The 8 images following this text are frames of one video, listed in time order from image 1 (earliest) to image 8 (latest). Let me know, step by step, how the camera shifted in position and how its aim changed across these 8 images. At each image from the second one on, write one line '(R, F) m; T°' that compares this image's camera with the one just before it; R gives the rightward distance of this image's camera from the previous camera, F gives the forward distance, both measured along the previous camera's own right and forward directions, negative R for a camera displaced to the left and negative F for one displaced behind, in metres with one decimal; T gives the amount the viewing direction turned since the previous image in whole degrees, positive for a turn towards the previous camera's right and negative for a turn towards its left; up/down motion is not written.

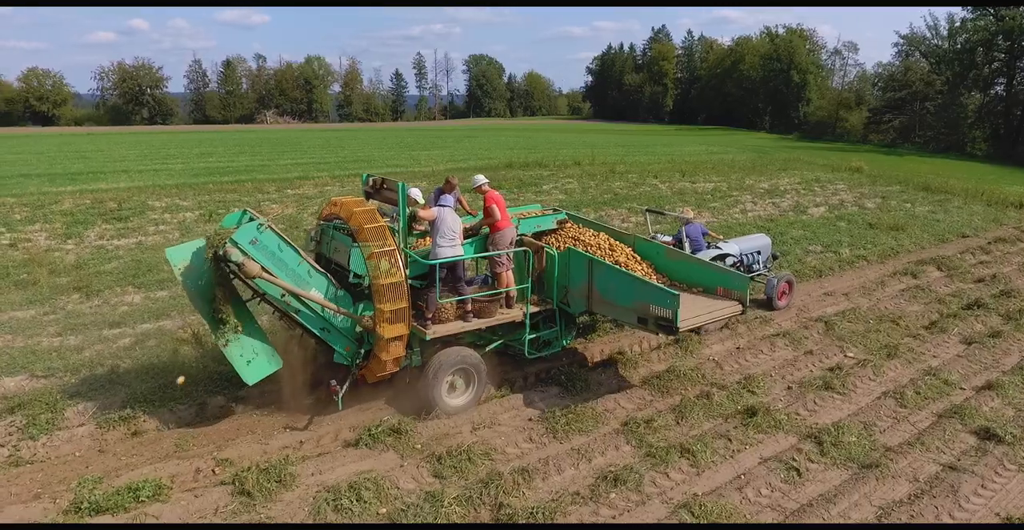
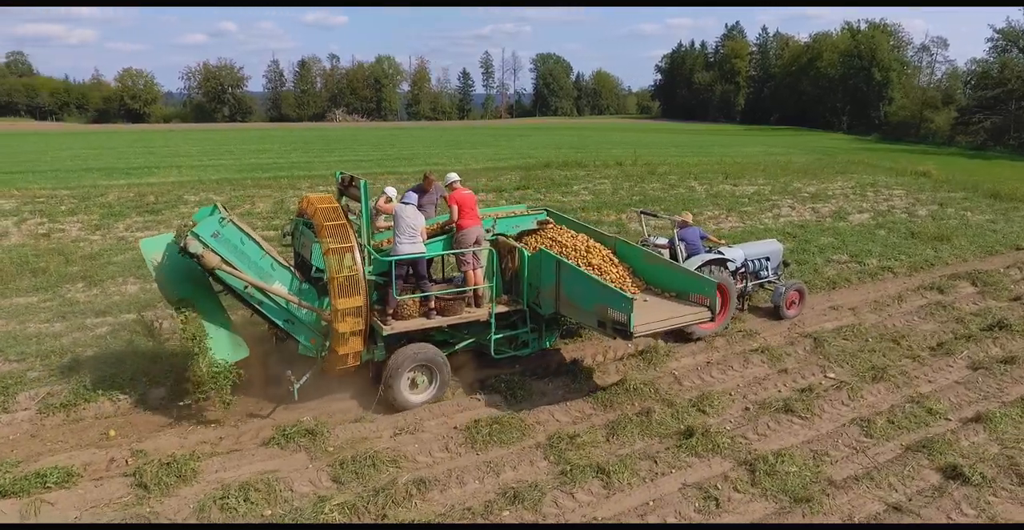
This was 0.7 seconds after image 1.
(+1.2, +0.2) m; -6°
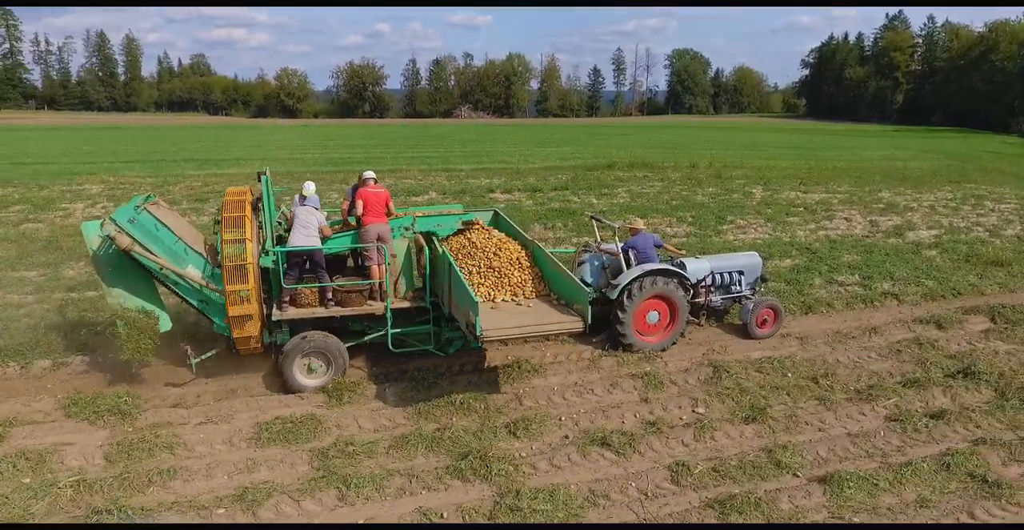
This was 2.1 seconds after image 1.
(+2.8, +0.5) m; -12°
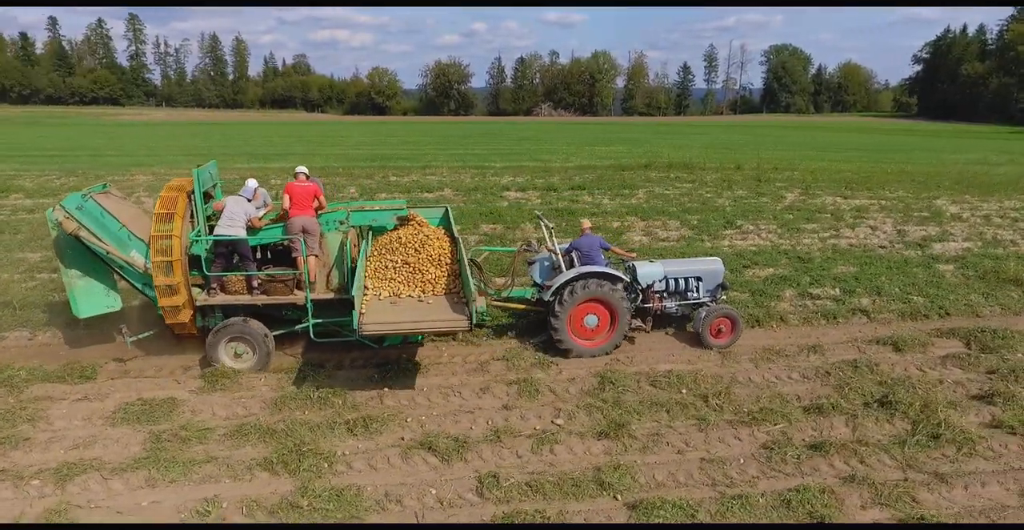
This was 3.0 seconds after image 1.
(+2.1, +0.3) m; -8°
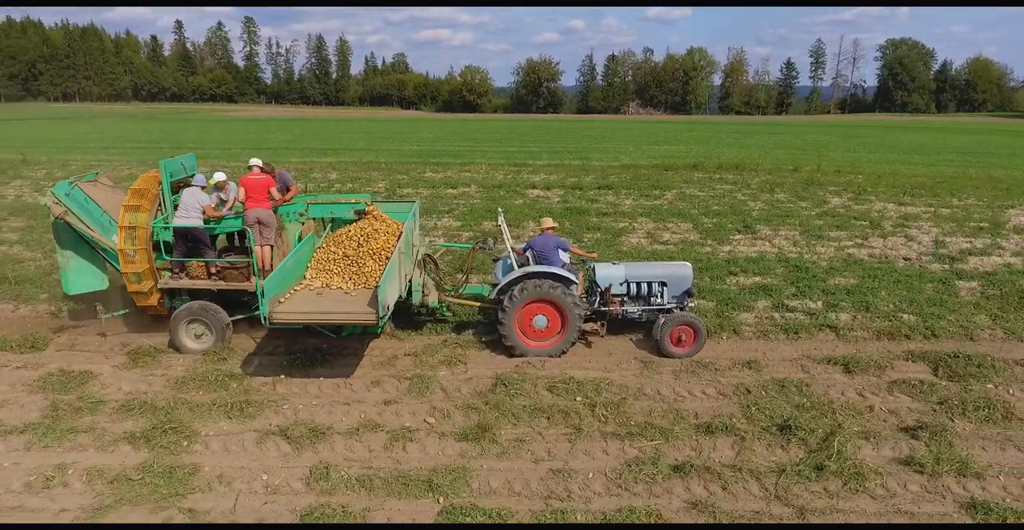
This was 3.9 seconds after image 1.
(+1.9, +0.2) m; -8°
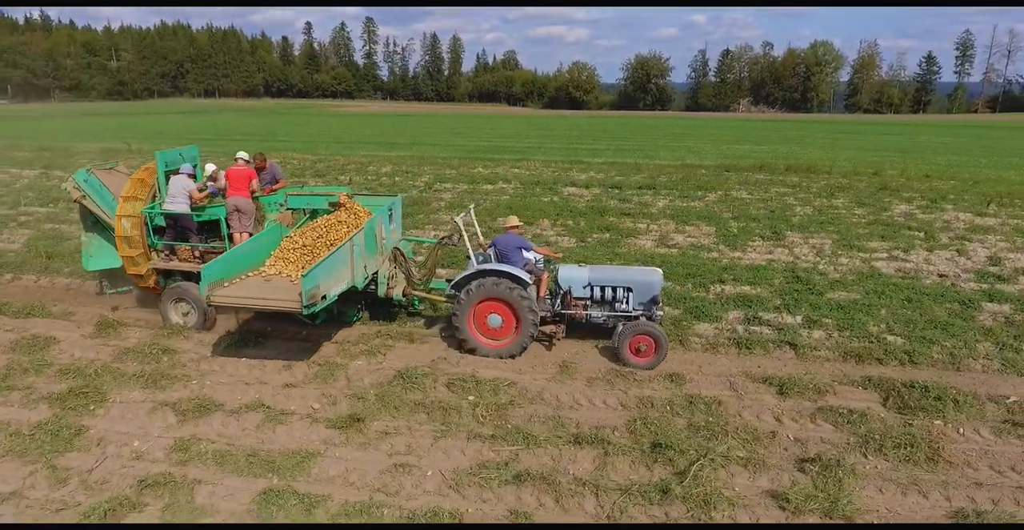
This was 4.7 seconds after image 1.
(+2.0, +0.2) m; -10°
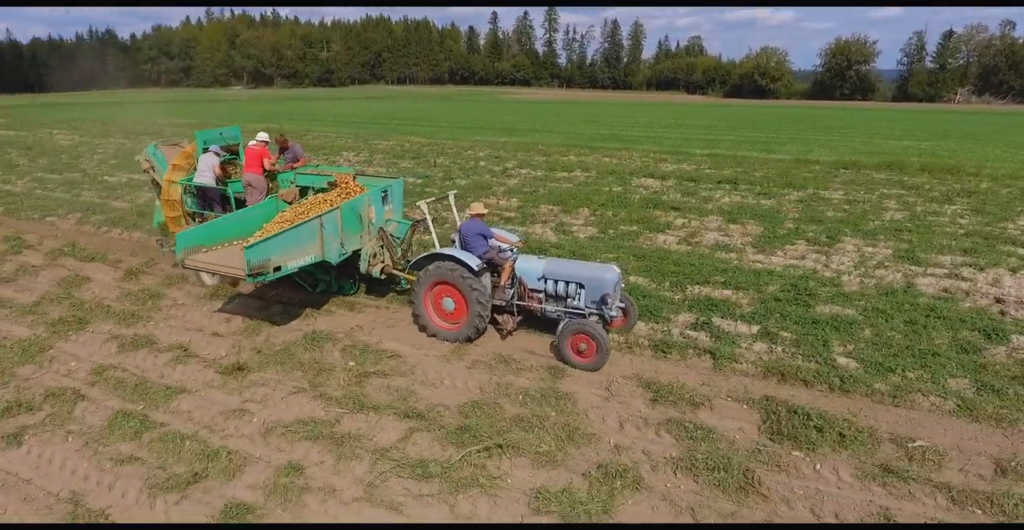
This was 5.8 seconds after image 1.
(+2.9, +0.2) m; -16°
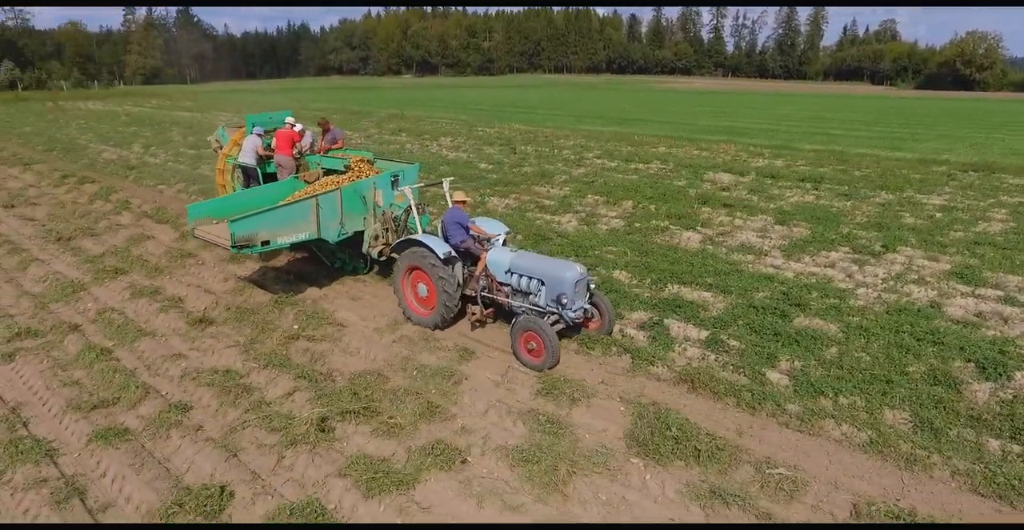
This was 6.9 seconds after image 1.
(+2.4, +0.2) m; -14°
